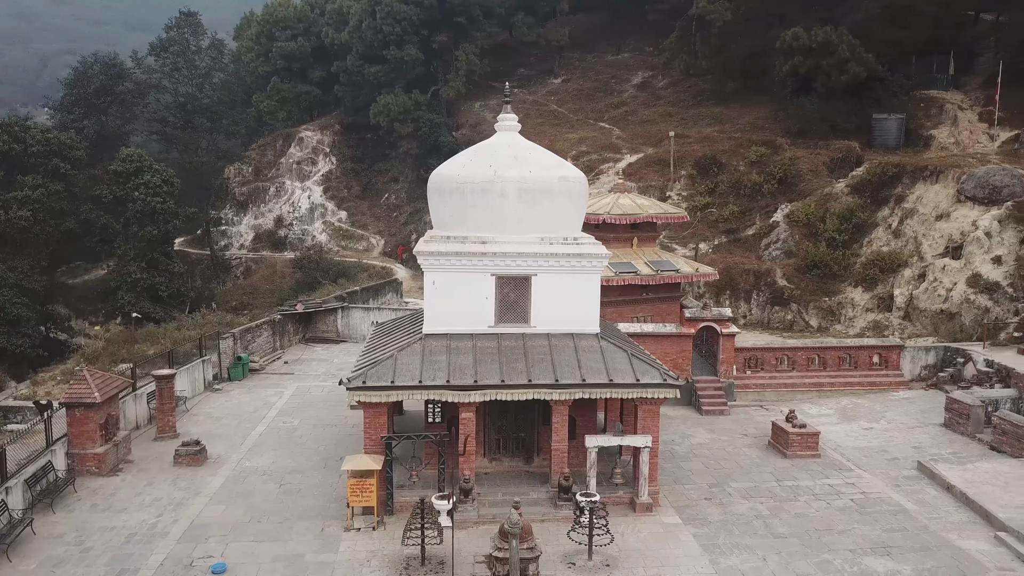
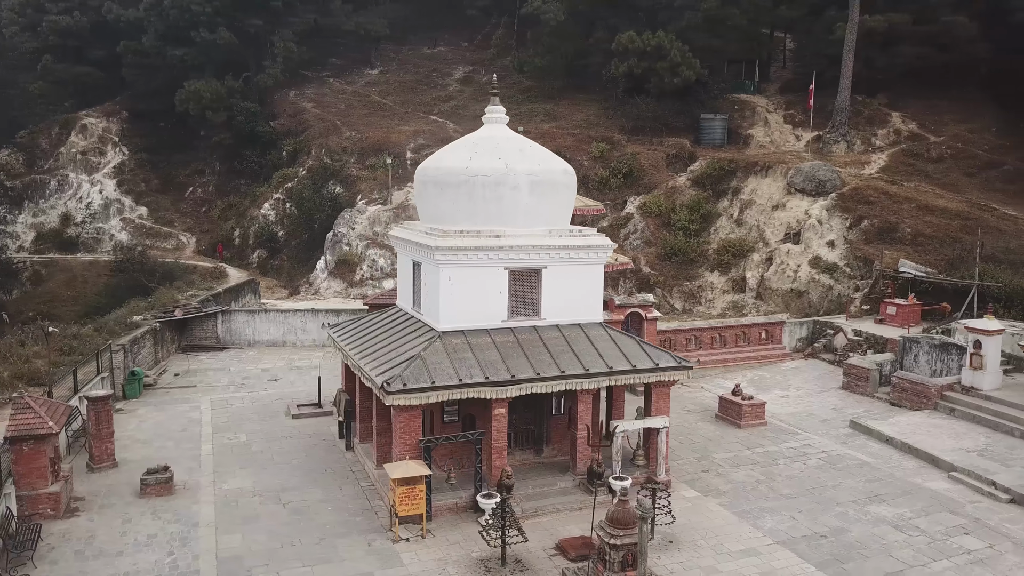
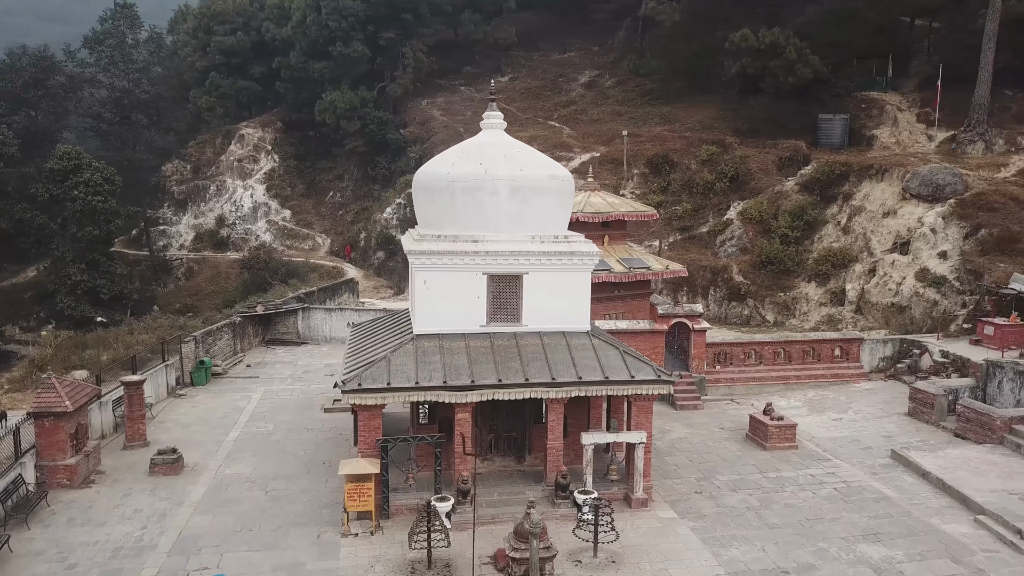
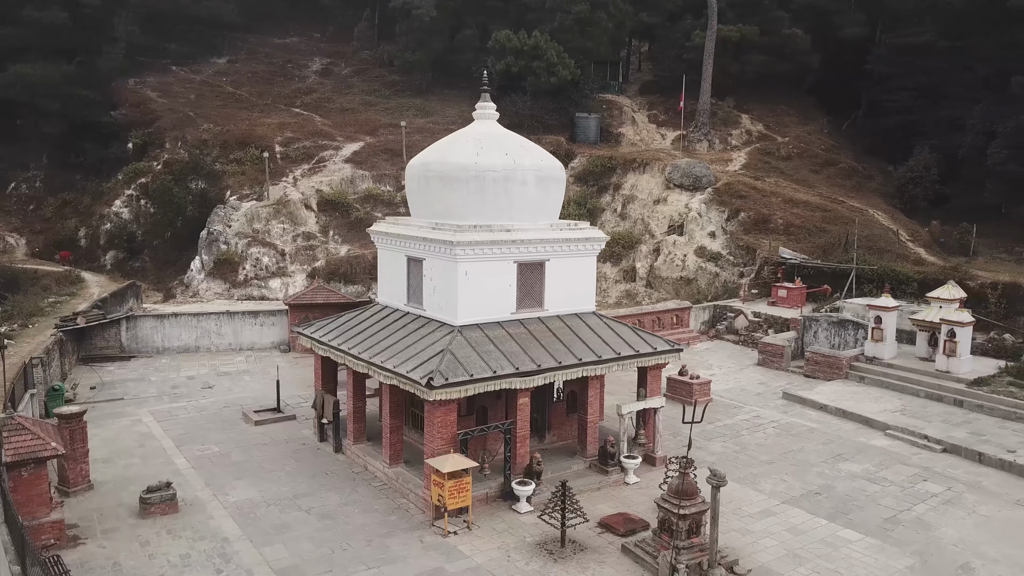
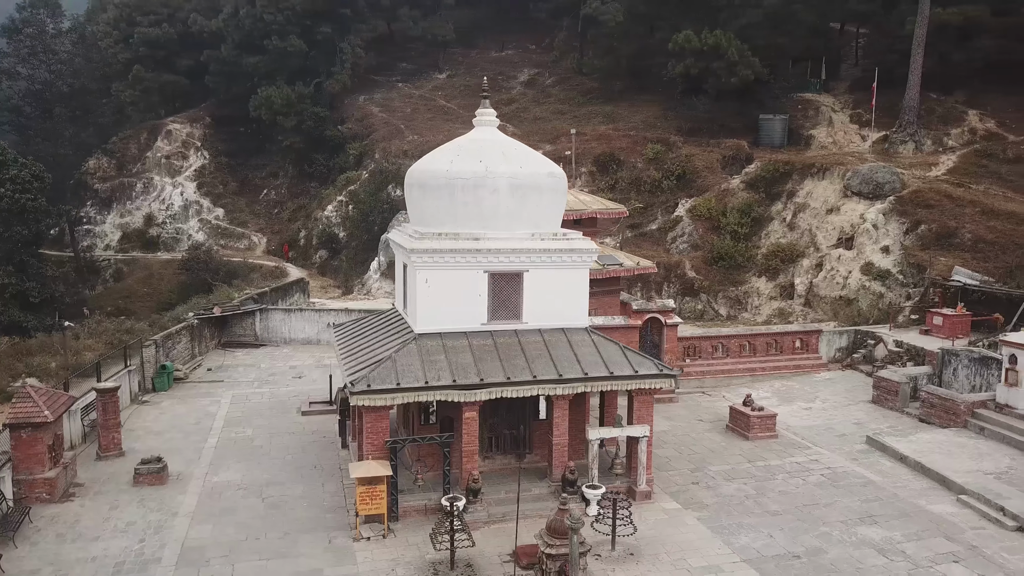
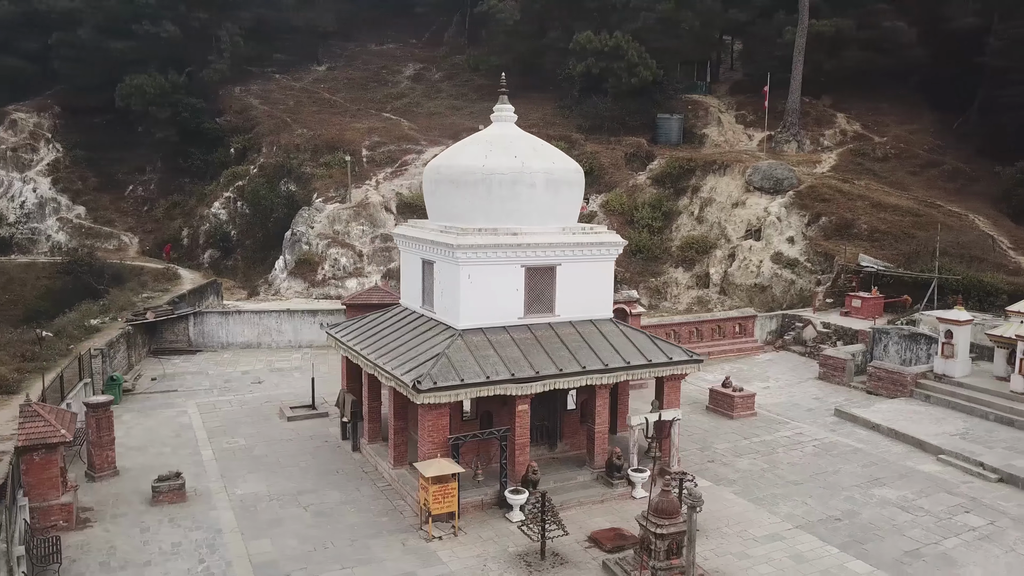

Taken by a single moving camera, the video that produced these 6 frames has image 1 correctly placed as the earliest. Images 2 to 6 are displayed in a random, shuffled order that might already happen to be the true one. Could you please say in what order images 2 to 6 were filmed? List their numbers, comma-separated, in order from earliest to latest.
3, 5, 2, 6, 4
